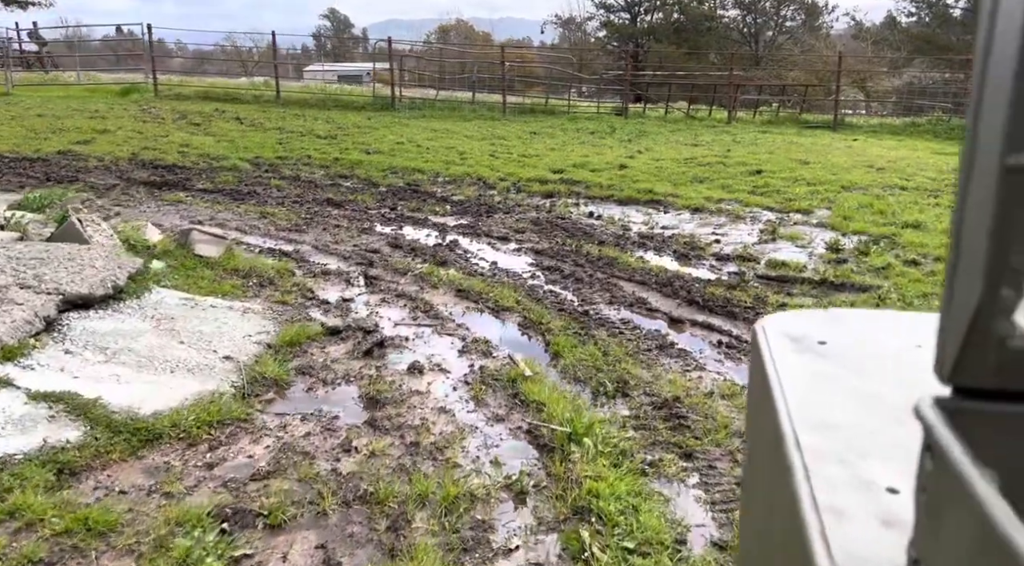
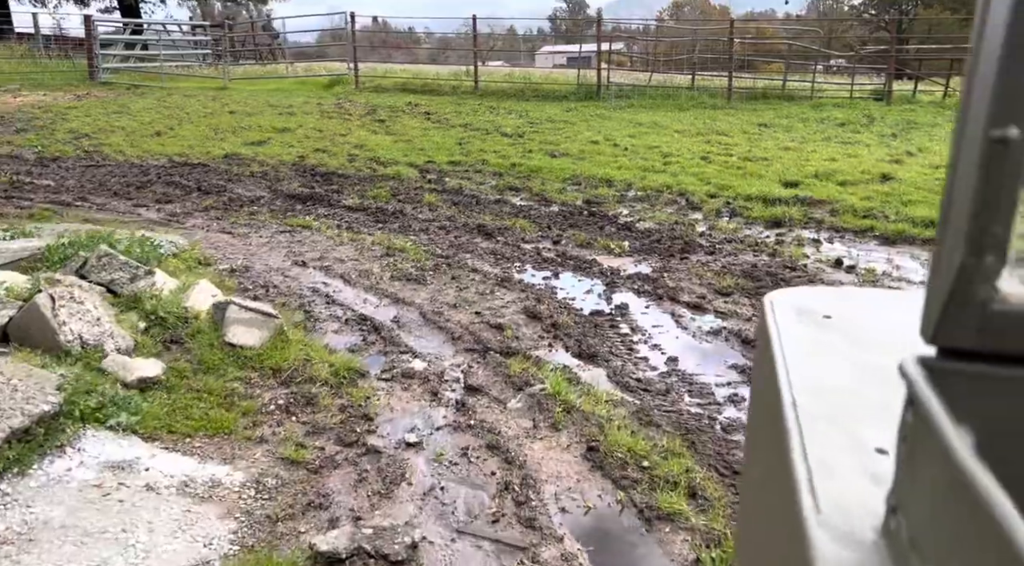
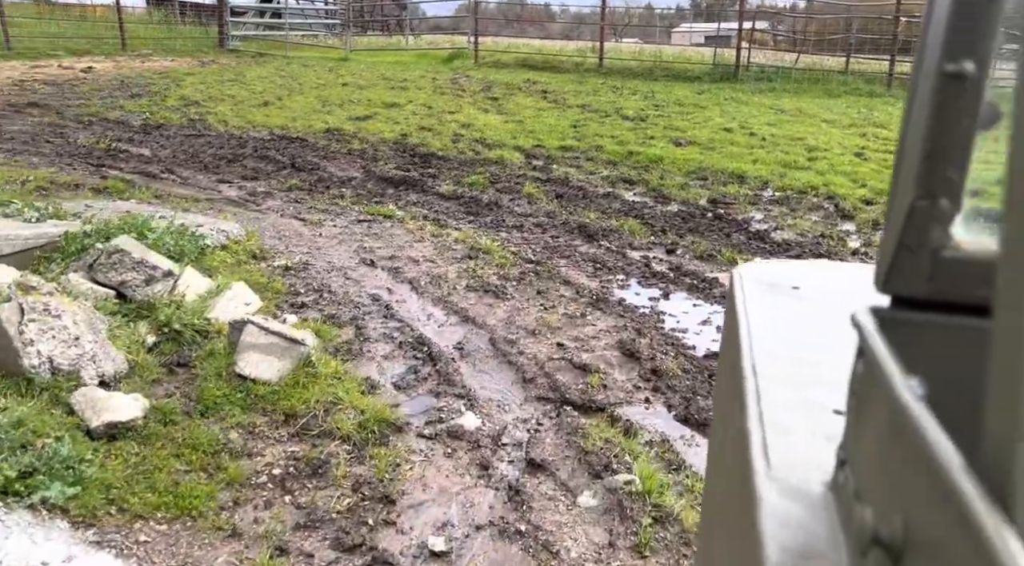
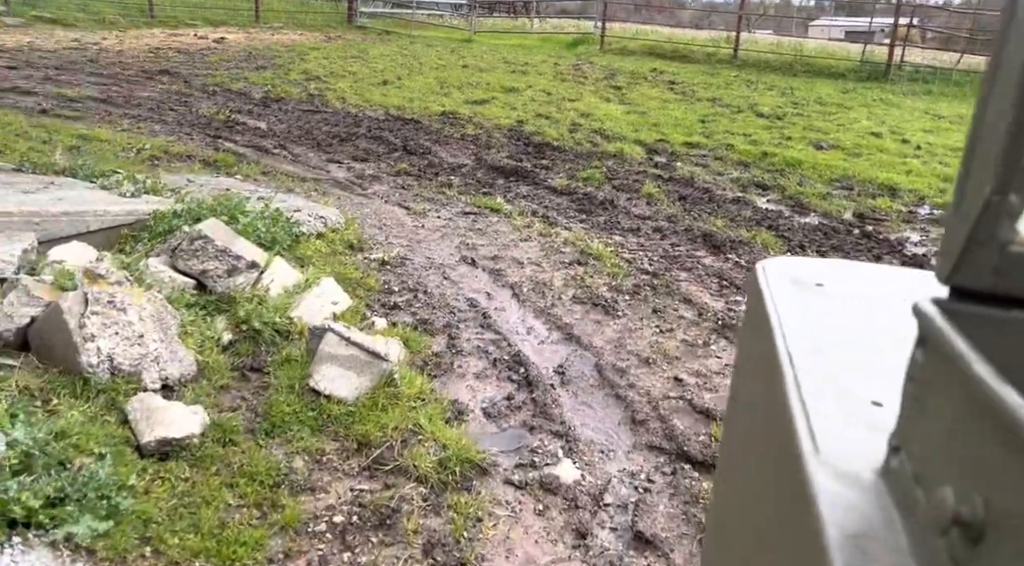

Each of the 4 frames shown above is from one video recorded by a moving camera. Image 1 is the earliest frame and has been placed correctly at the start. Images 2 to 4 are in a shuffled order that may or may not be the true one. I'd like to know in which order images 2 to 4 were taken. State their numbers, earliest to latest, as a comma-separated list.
2, 3, 4
